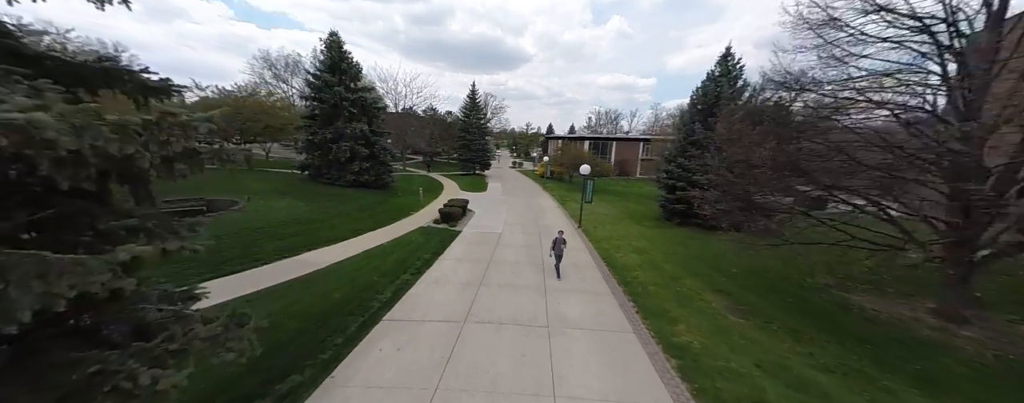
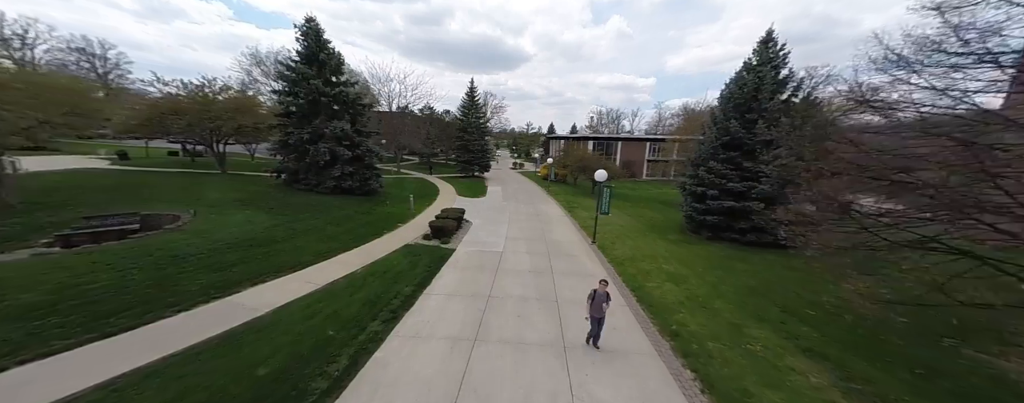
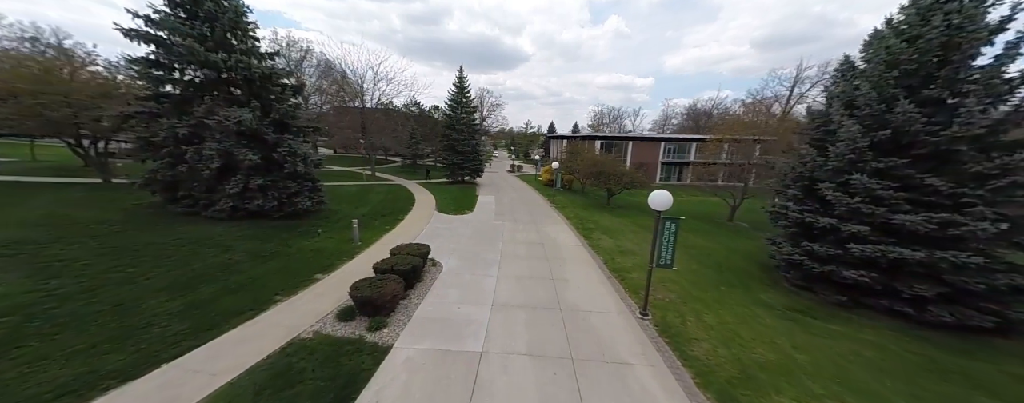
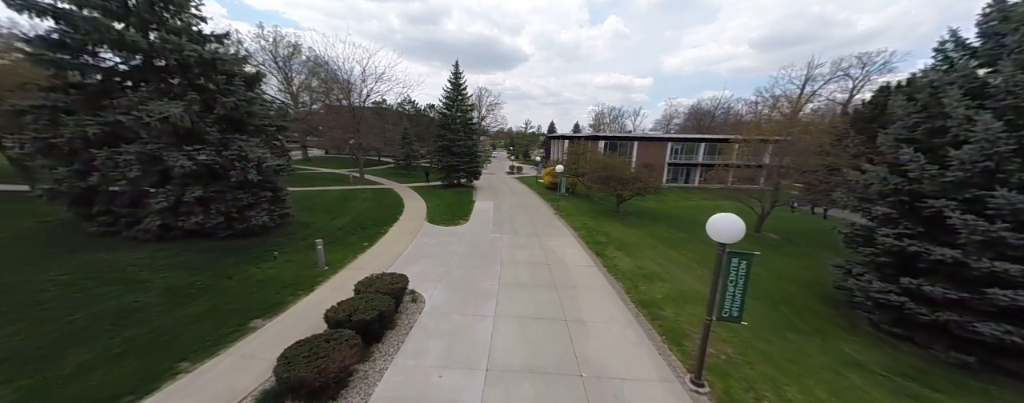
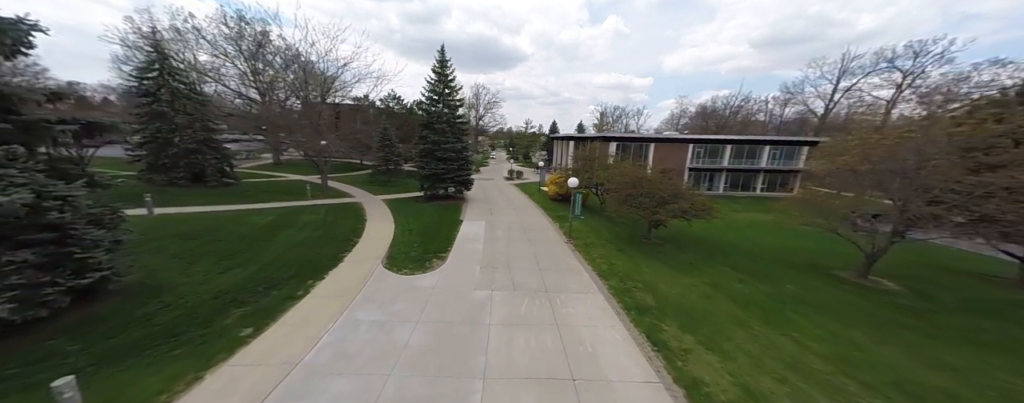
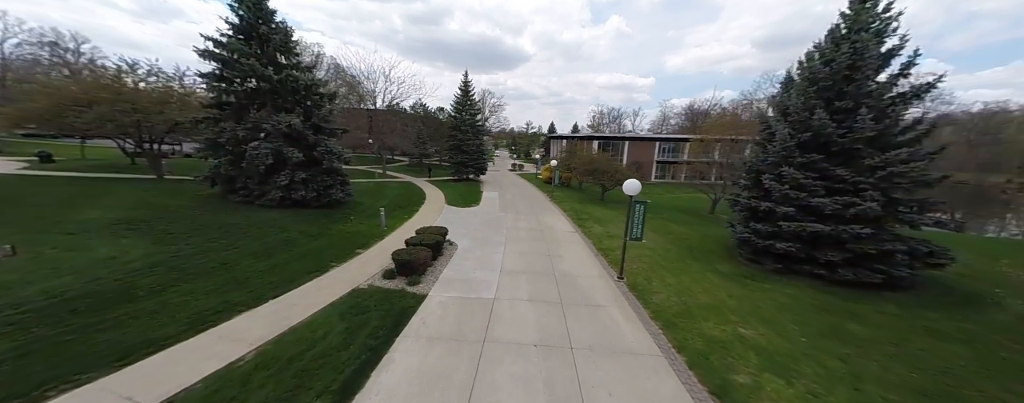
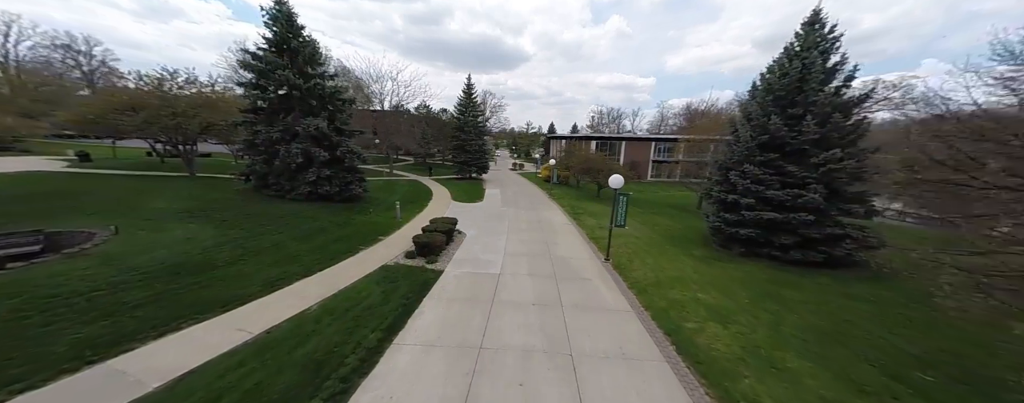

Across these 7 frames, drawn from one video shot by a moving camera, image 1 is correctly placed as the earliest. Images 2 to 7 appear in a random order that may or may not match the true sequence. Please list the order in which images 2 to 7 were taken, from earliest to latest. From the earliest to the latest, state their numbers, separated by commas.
2, 7, 6, 3, 4, 5
